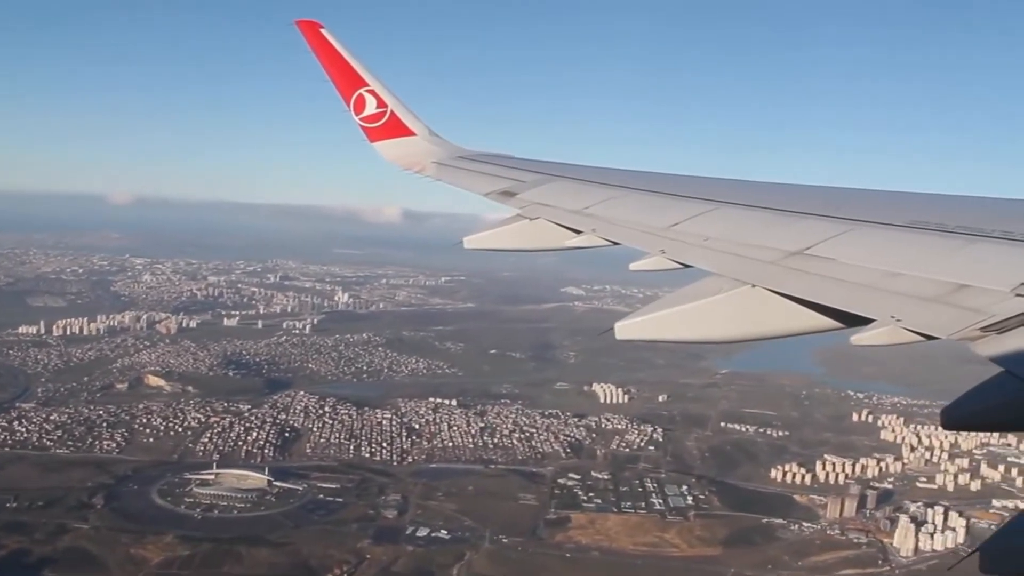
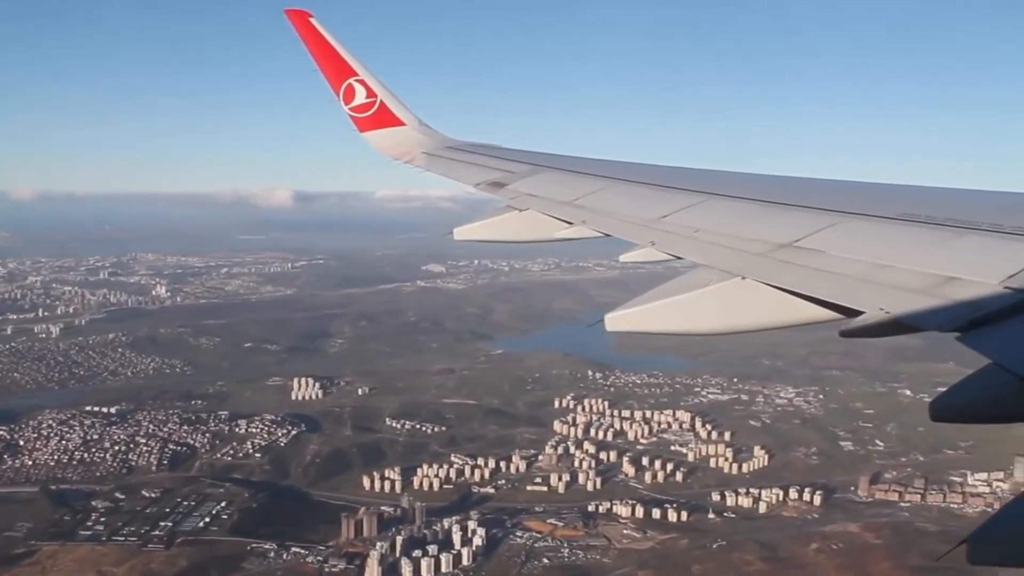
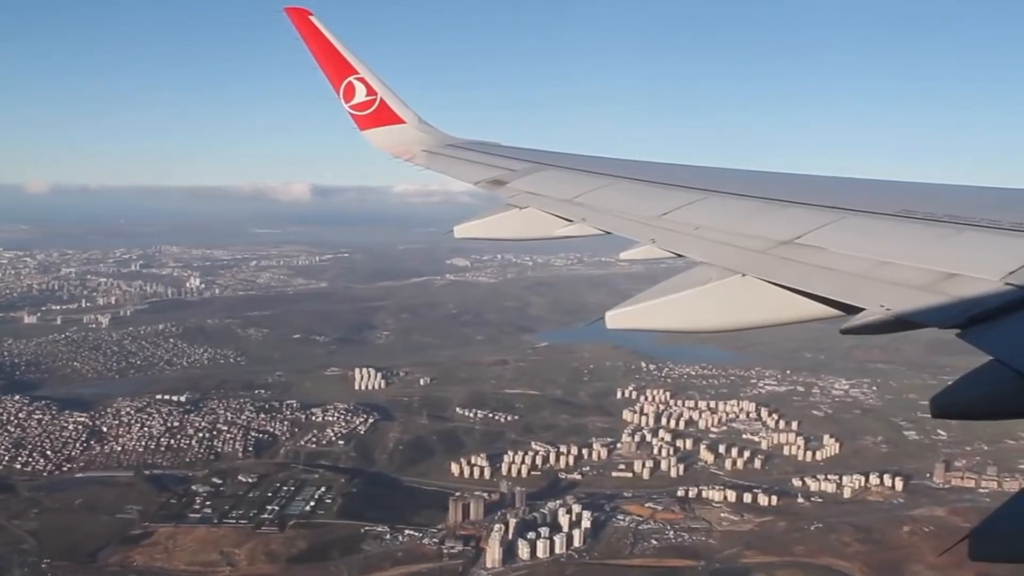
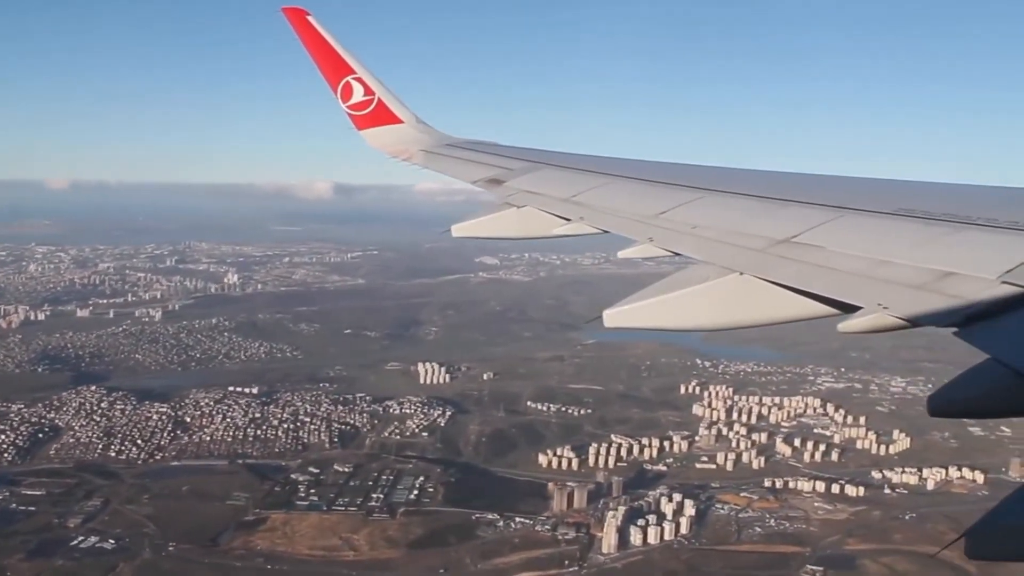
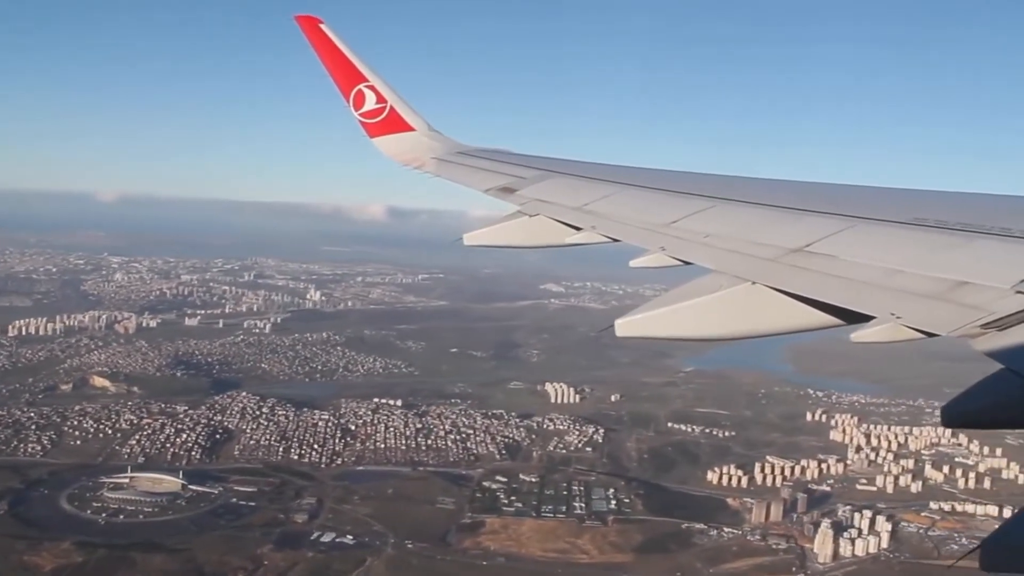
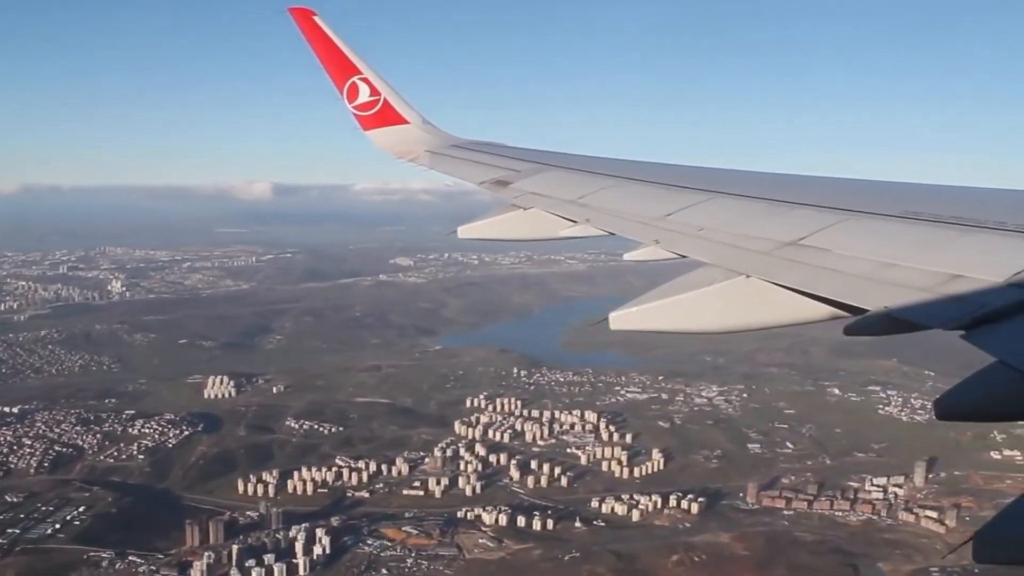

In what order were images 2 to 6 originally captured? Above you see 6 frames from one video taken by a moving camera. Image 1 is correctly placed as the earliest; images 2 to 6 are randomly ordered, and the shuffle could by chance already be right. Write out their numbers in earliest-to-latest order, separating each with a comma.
5, 4, 3, 2, 6
